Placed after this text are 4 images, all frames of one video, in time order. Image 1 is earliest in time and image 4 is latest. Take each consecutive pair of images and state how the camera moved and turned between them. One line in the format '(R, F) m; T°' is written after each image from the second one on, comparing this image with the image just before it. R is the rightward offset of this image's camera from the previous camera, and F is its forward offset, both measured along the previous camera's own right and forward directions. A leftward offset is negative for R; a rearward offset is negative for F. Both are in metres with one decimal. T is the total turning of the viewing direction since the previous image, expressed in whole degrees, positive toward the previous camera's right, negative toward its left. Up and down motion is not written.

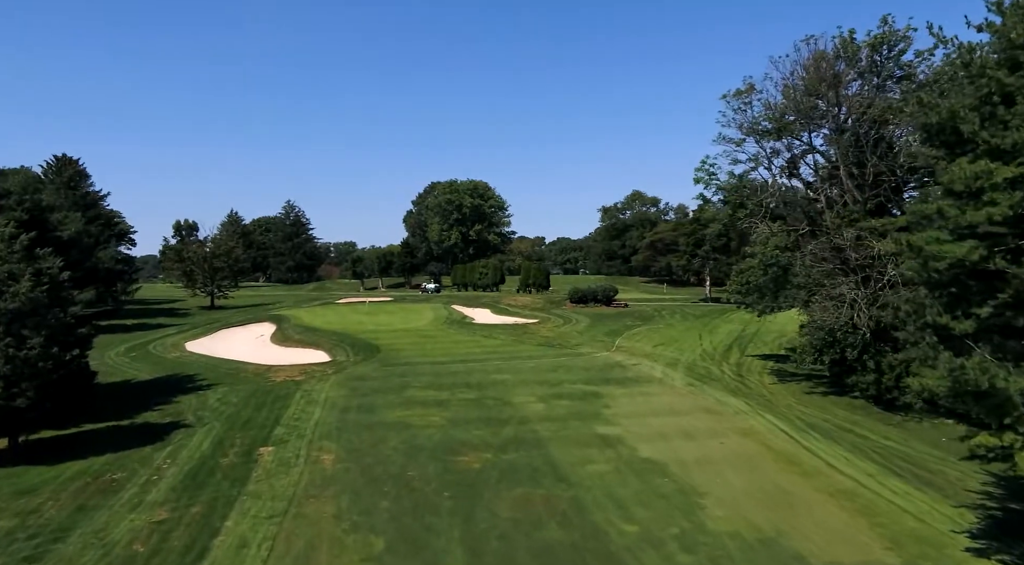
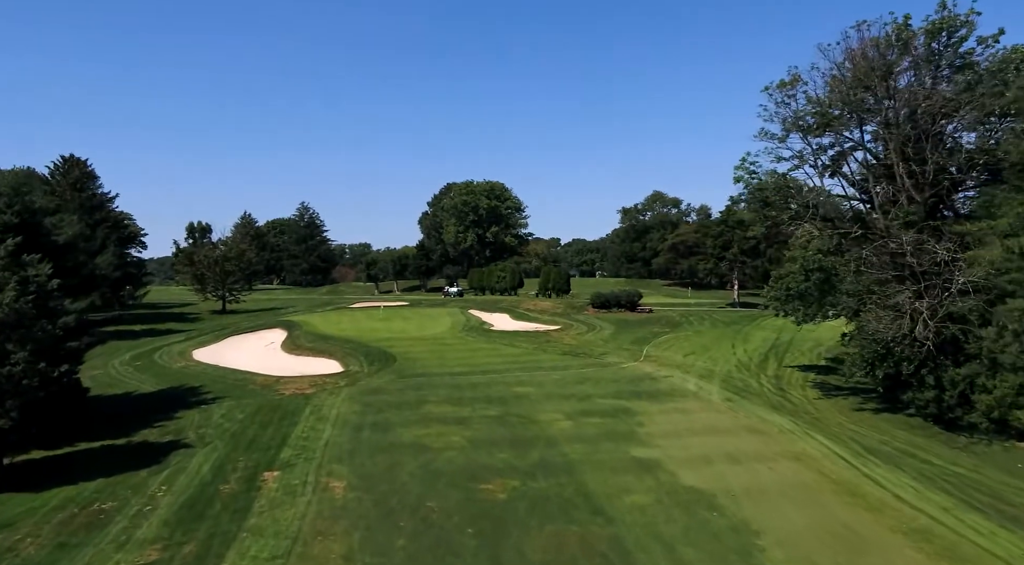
(-0.4, +2.2) m; -1°
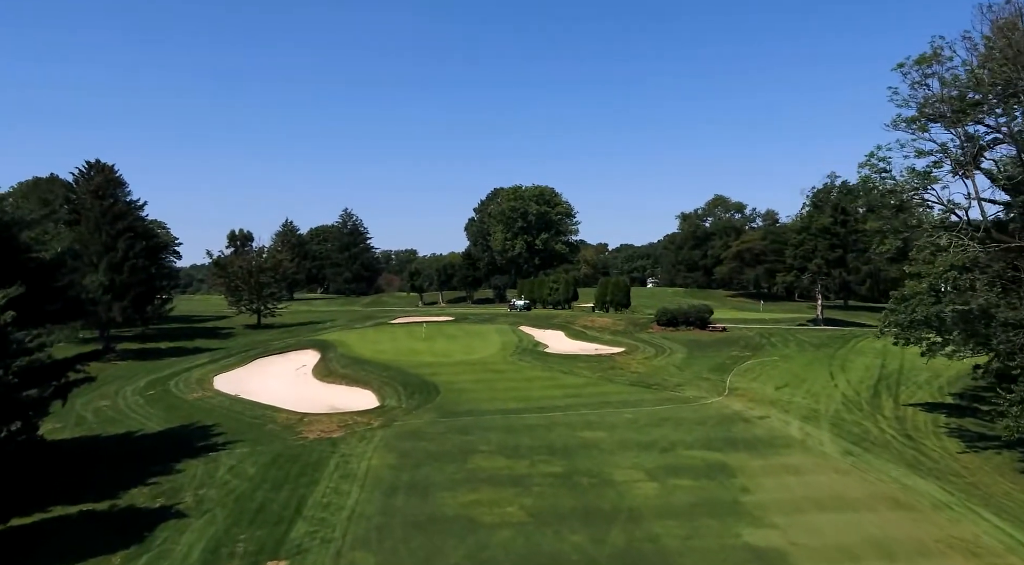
(-0.6, +5.4) m; -3°
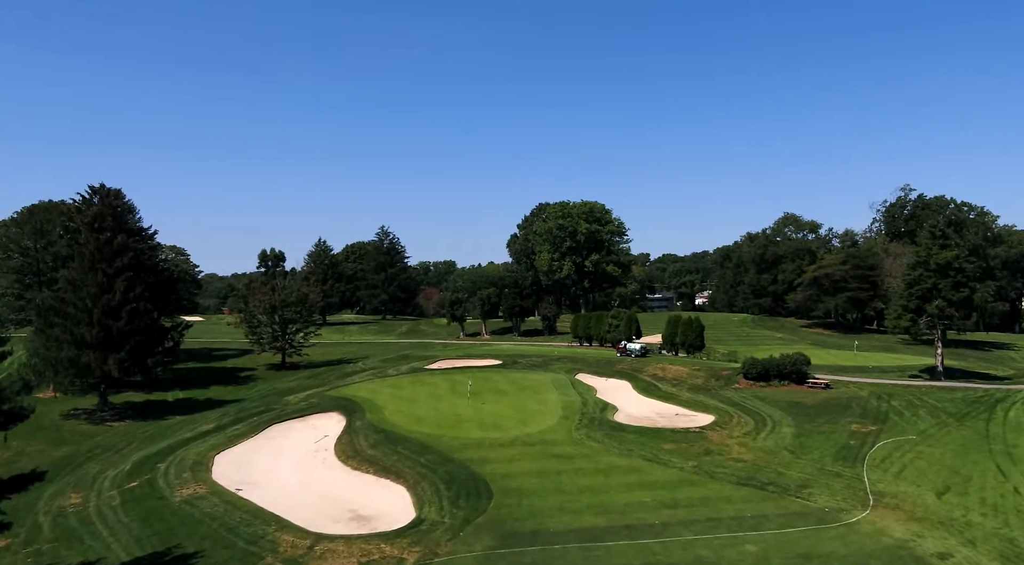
(-1.1, +7.6) m; -3°
